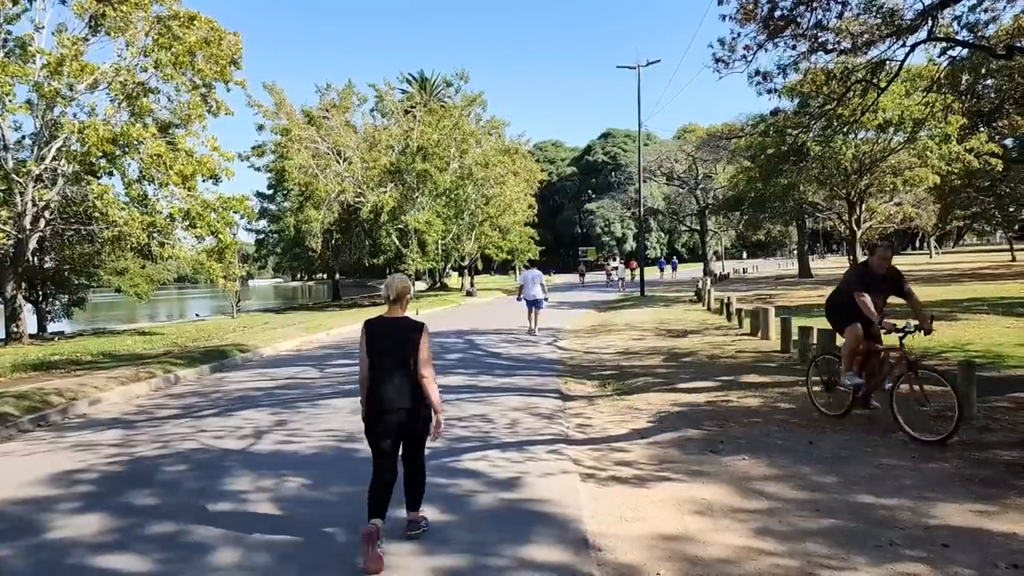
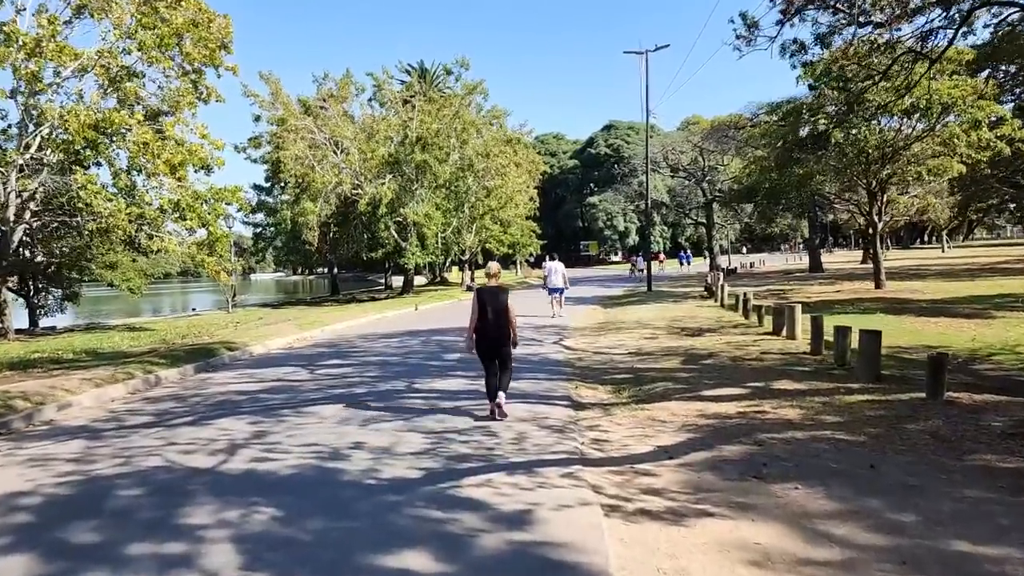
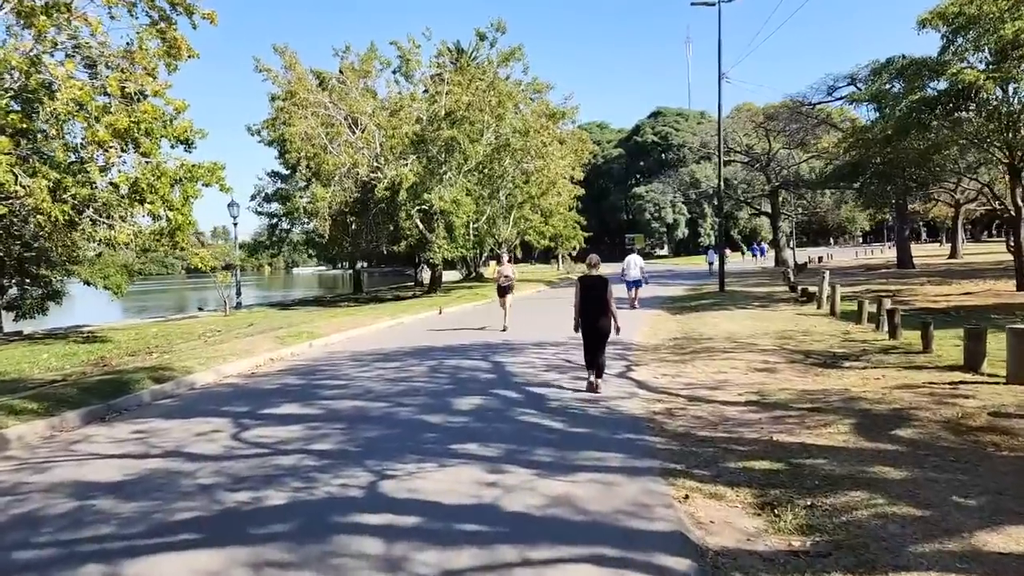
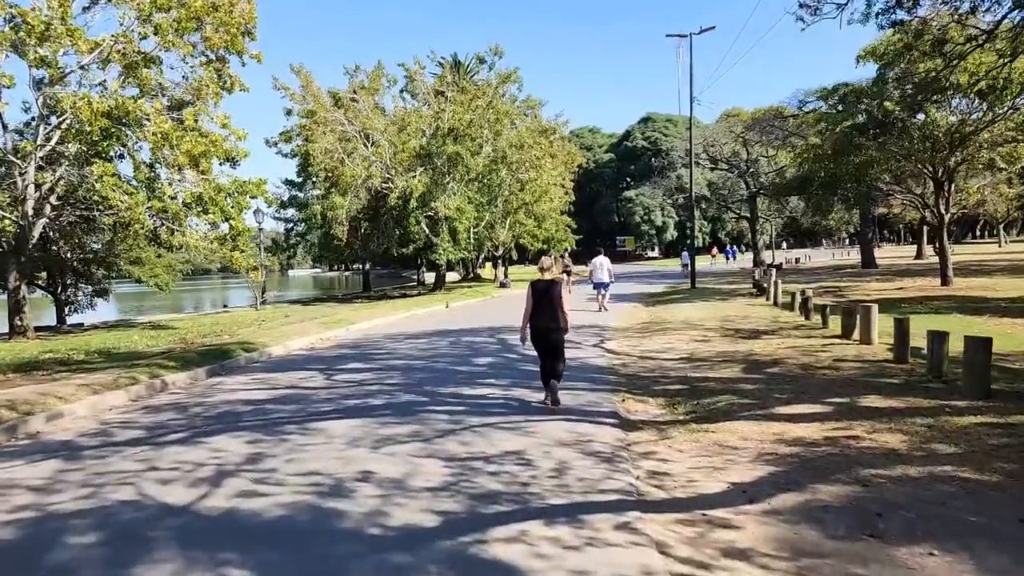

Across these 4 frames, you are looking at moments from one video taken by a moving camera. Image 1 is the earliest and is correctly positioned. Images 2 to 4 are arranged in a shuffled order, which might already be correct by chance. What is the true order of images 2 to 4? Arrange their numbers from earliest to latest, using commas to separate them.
2, 4, 3
